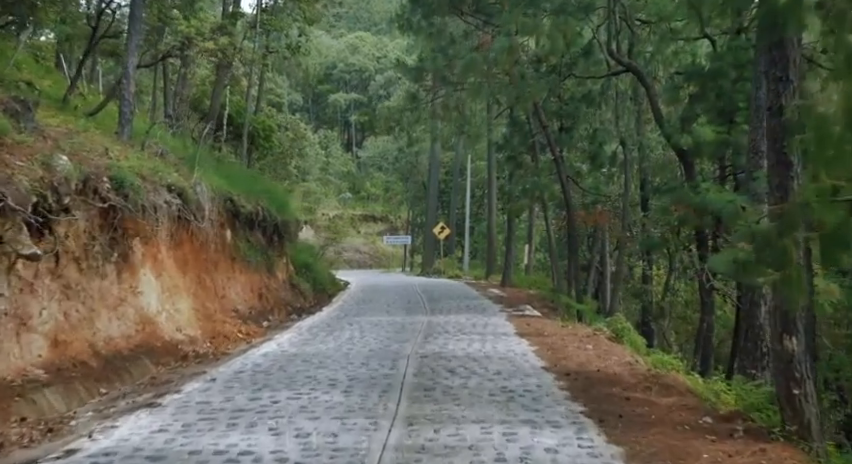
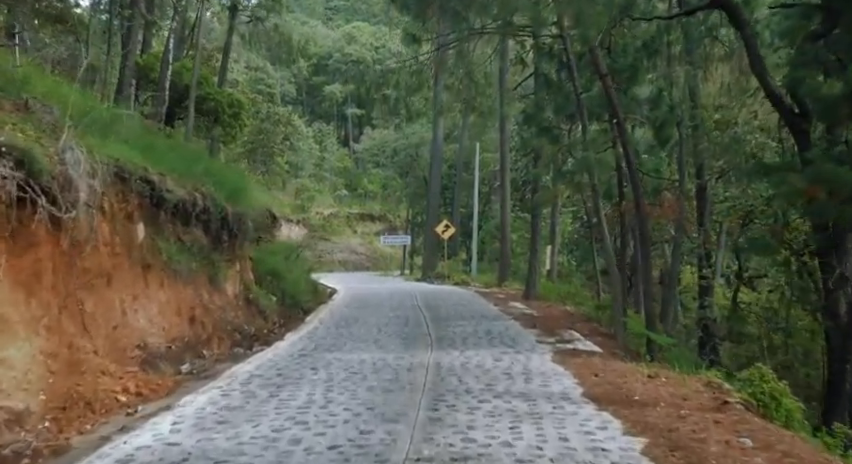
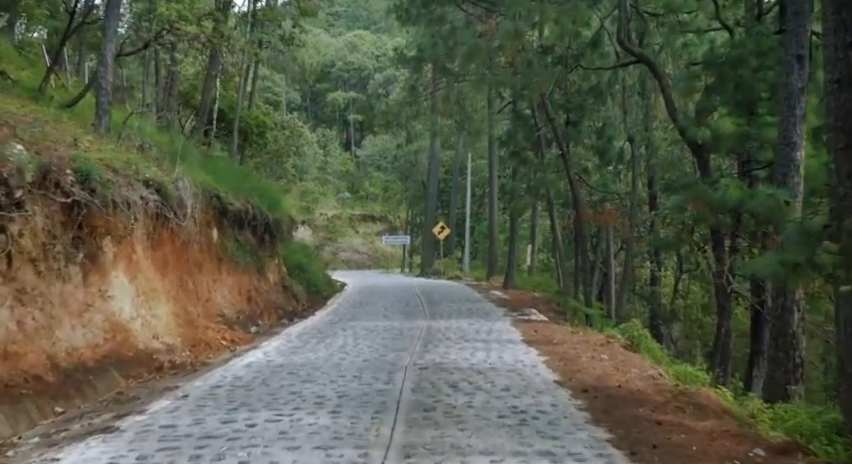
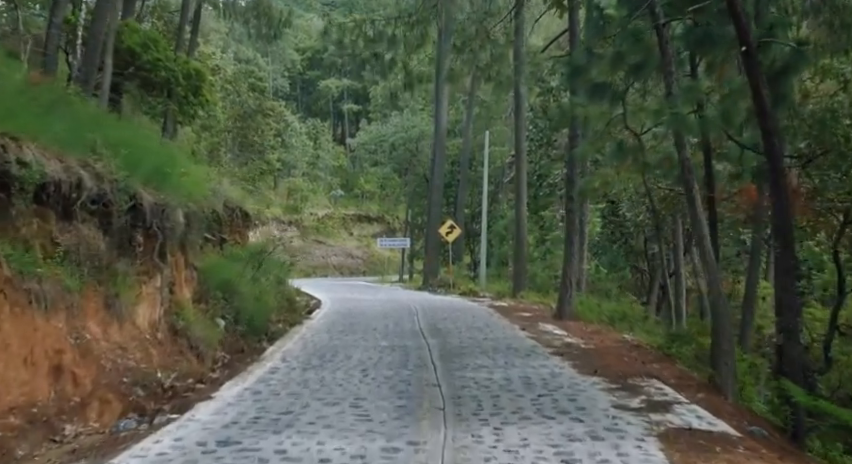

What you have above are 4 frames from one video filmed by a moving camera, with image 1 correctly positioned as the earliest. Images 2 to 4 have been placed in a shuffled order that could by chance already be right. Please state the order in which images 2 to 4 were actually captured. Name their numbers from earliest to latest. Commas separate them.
3, 2, 4
